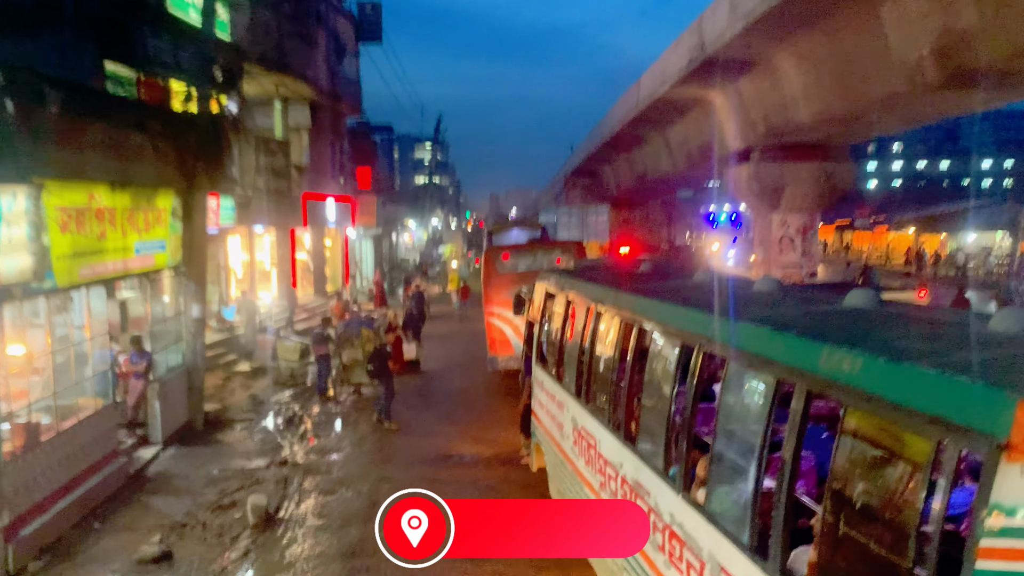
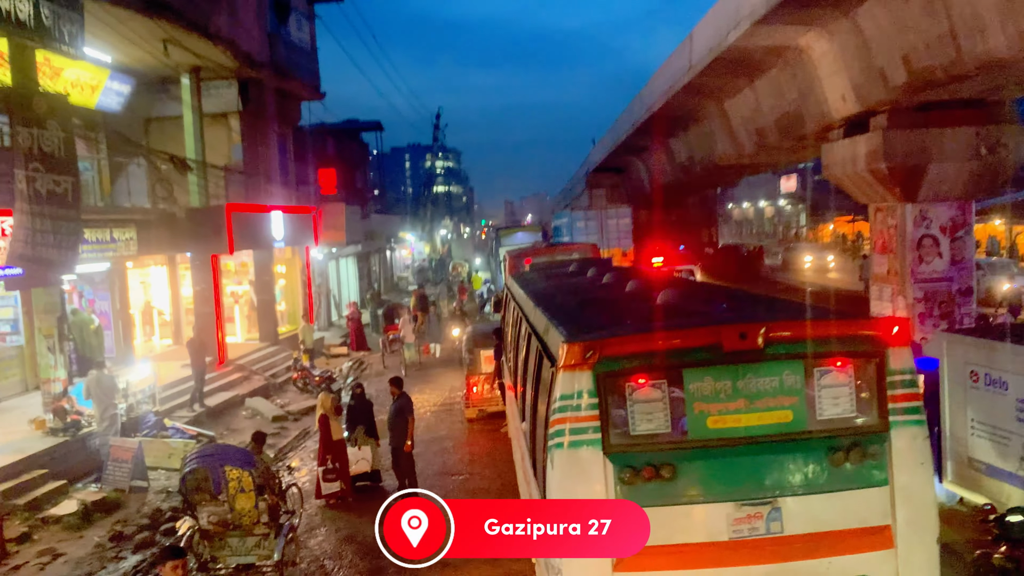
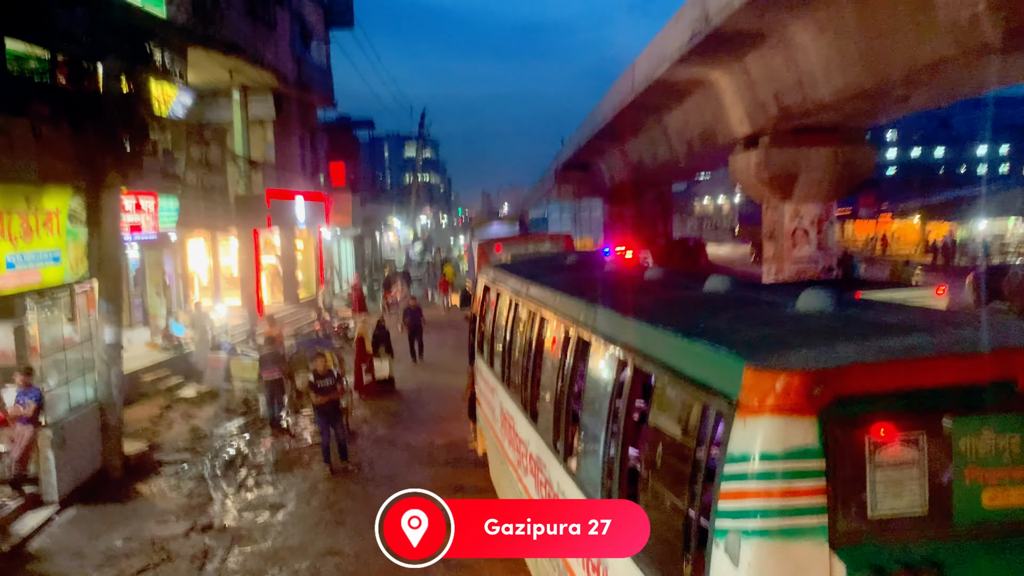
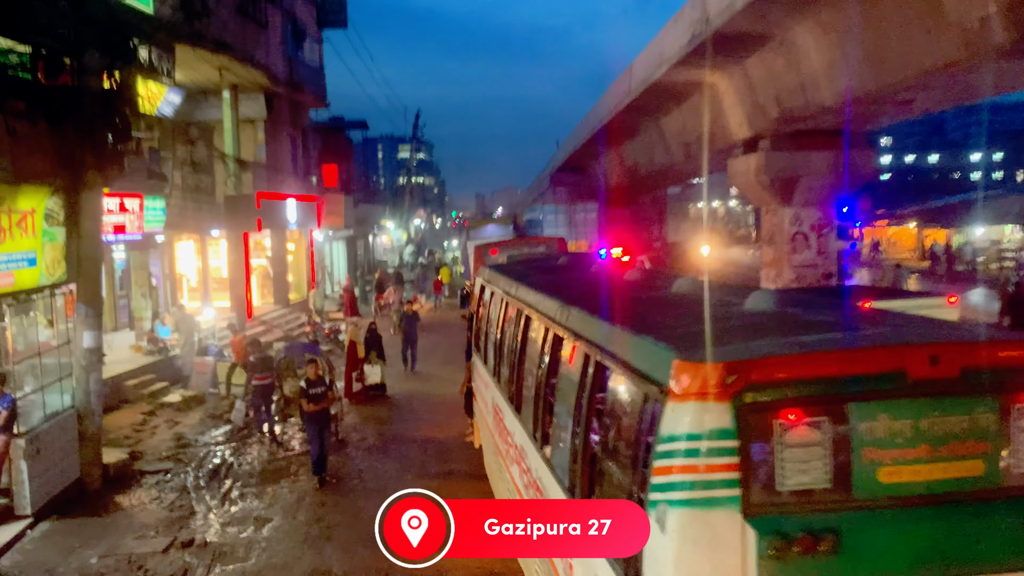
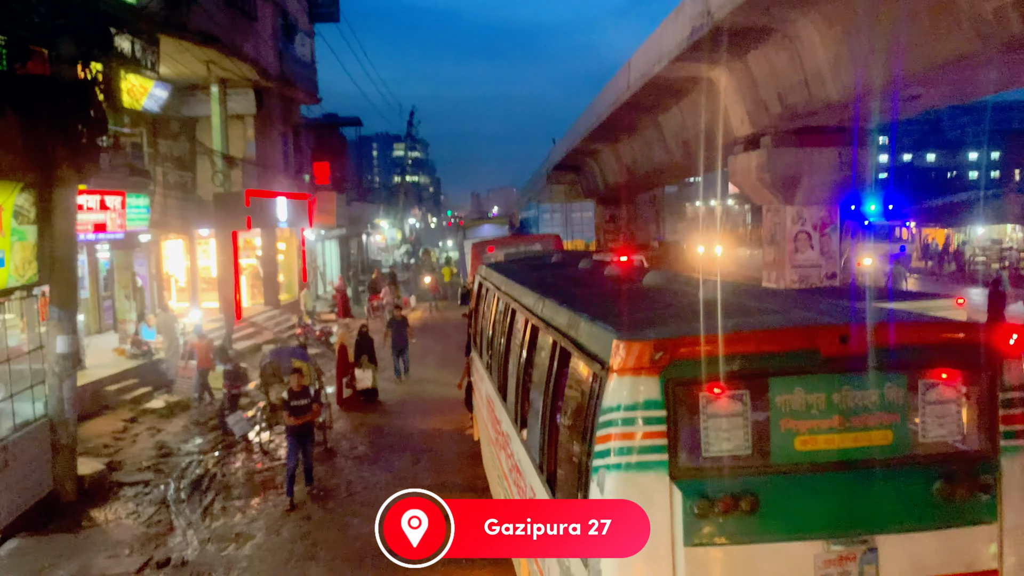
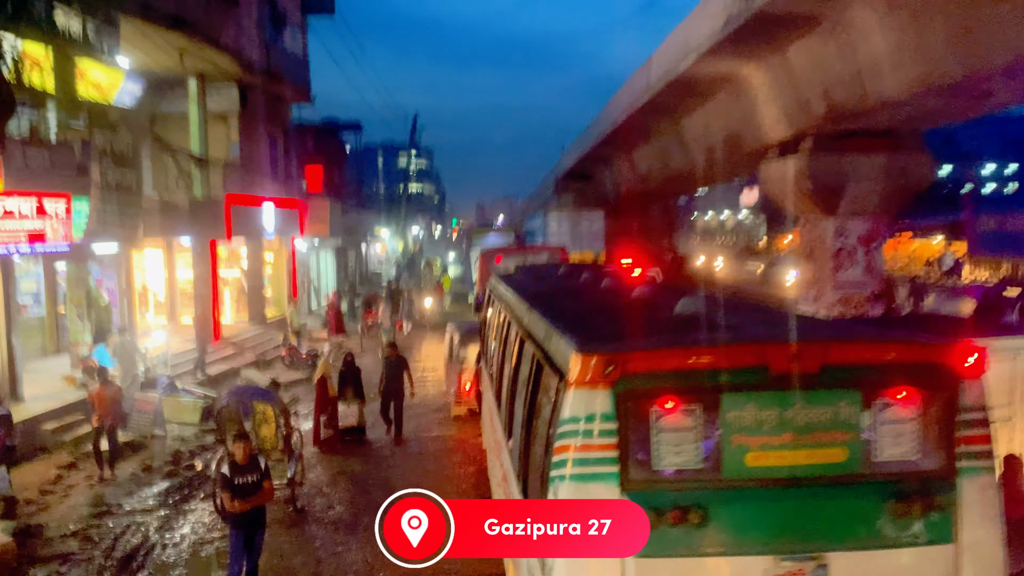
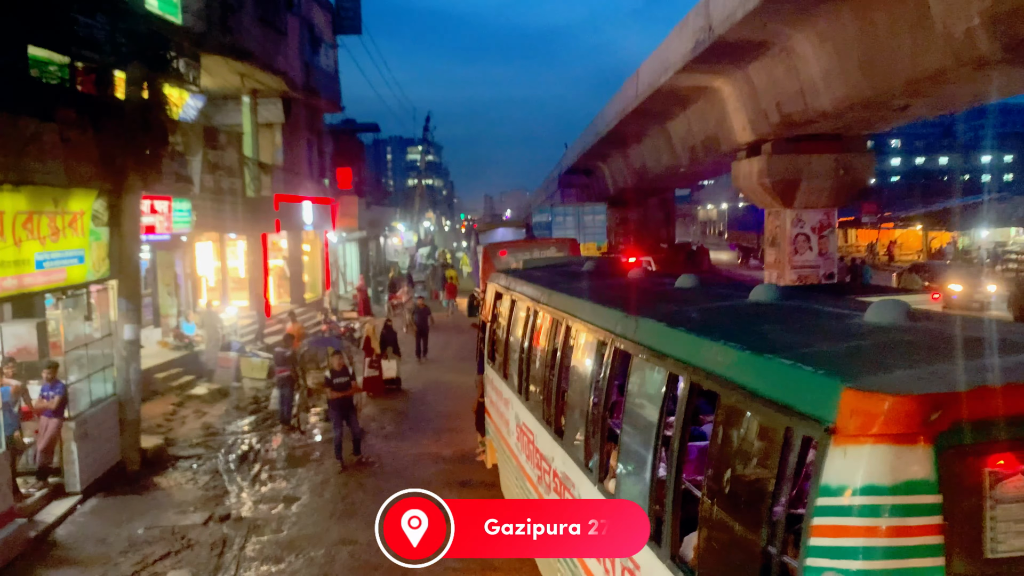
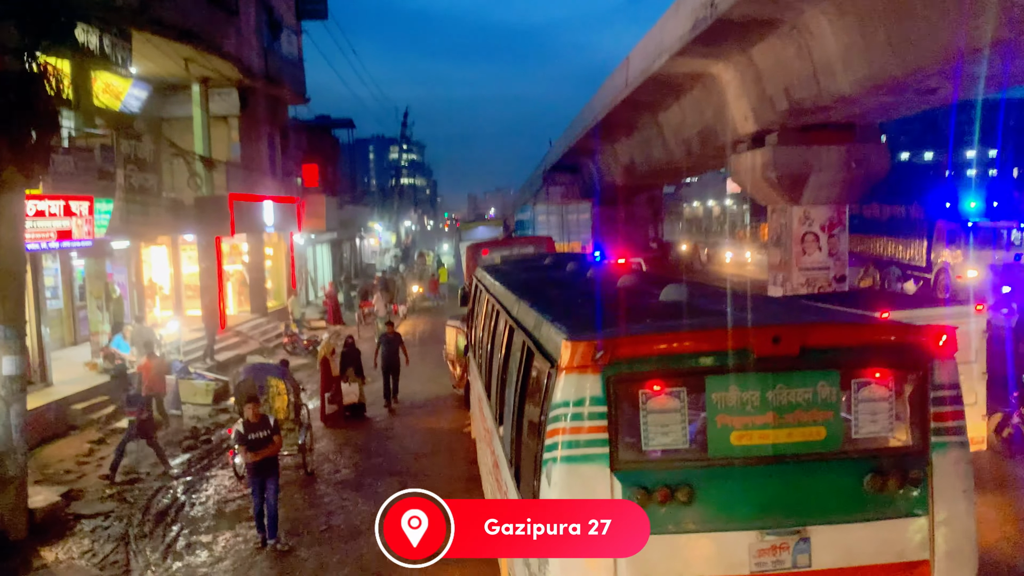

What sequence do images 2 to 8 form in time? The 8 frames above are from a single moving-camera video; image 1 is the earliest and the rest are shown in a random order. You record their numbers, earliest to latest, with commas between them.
7, 3, 4, 5, 8, 6, 2
